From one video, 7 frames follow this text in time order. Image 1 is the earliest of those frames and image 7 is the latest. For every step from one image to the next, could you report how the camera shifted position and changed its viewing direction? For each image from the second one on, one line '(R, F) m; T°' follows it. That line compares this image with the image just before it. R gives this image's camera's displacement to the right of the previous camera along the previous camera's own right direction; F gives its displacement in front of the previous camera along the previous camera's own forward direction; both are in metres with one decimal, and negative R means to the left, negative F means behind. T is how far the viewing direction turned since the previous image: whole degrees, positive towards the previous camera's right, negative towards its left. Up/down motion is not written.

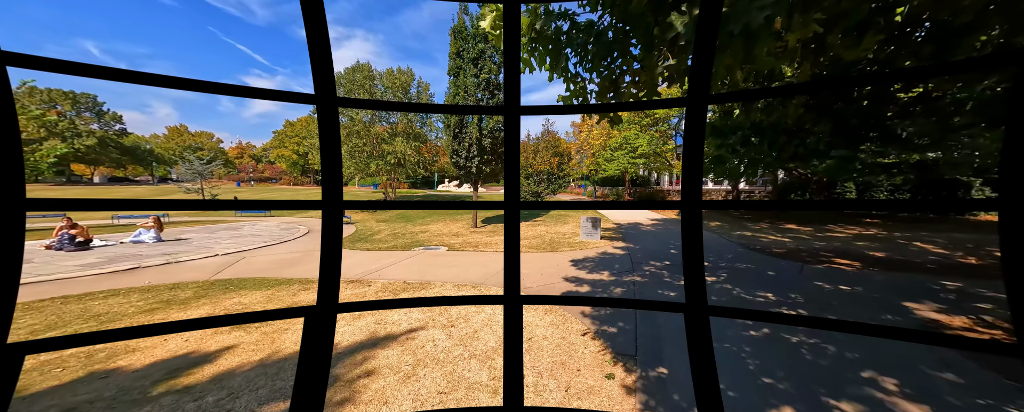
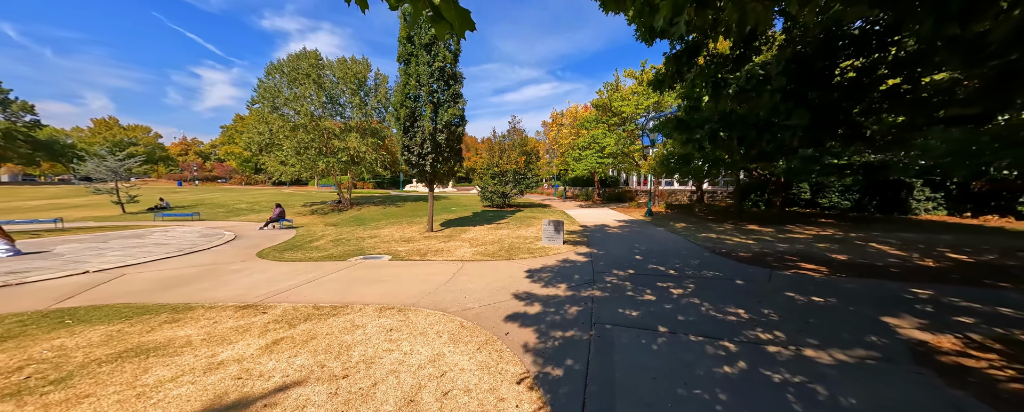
(+0.6, +0.9) m; +5°
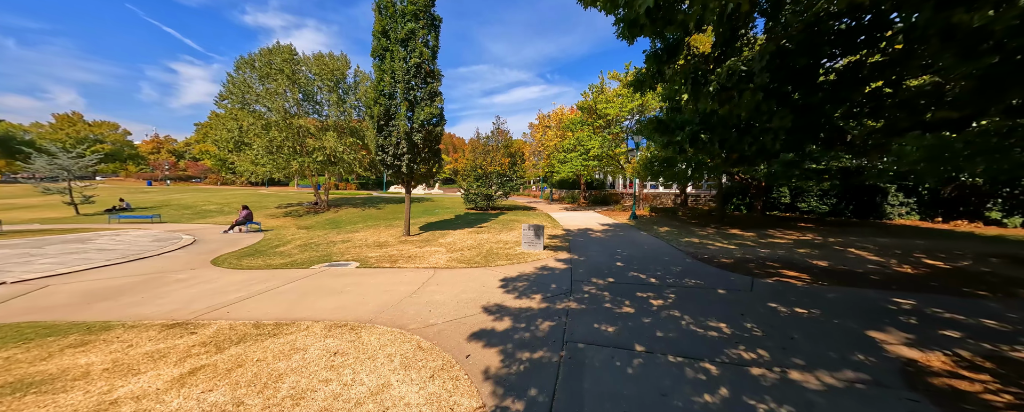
(+0.3, +0.4) m; +2°
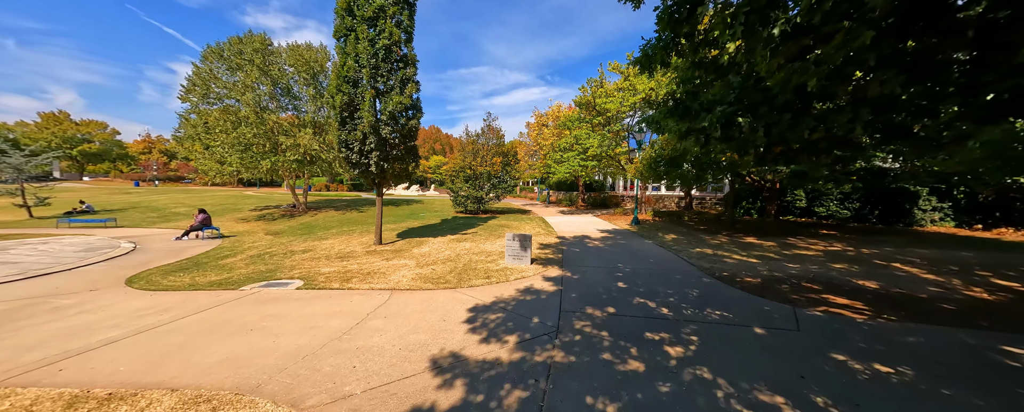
(+0.4, +1.3) m; 0°
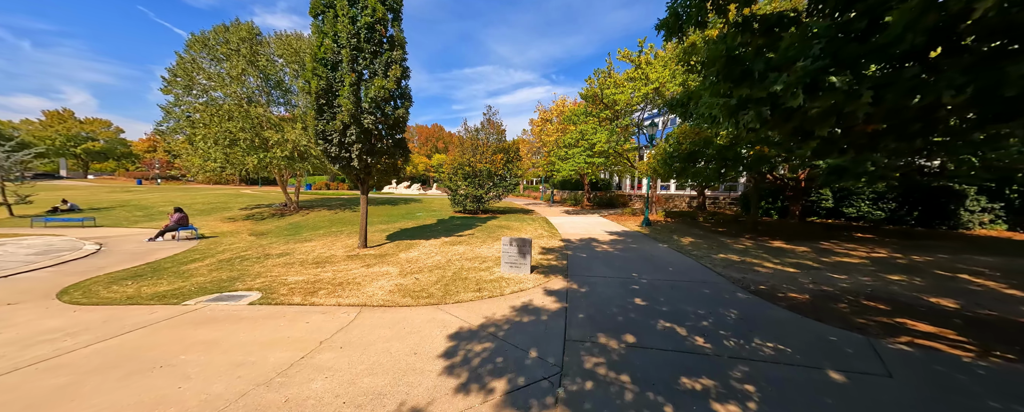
(+0.1, +1.0) m; -1°
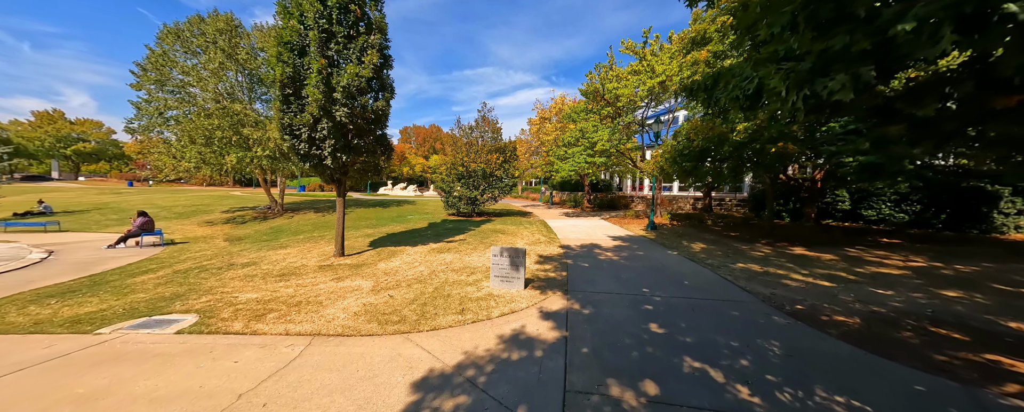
(+0.2, +0.9) m; 0°
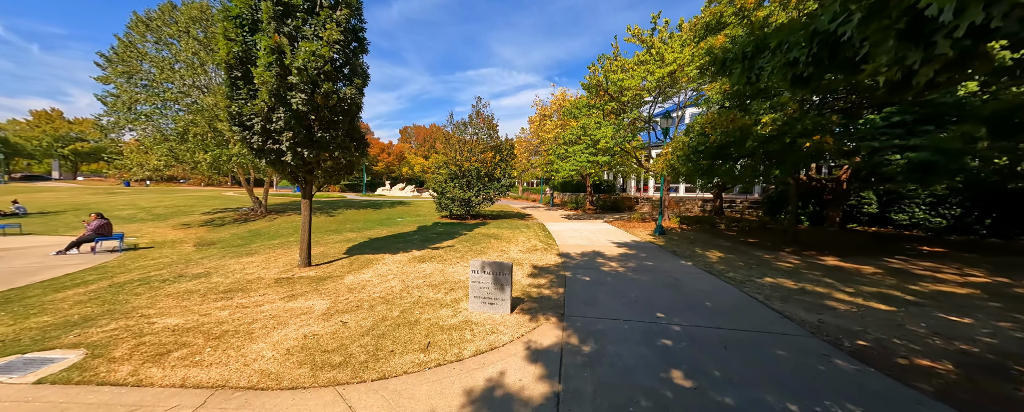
(+0.3, +1.0) m; 0°
